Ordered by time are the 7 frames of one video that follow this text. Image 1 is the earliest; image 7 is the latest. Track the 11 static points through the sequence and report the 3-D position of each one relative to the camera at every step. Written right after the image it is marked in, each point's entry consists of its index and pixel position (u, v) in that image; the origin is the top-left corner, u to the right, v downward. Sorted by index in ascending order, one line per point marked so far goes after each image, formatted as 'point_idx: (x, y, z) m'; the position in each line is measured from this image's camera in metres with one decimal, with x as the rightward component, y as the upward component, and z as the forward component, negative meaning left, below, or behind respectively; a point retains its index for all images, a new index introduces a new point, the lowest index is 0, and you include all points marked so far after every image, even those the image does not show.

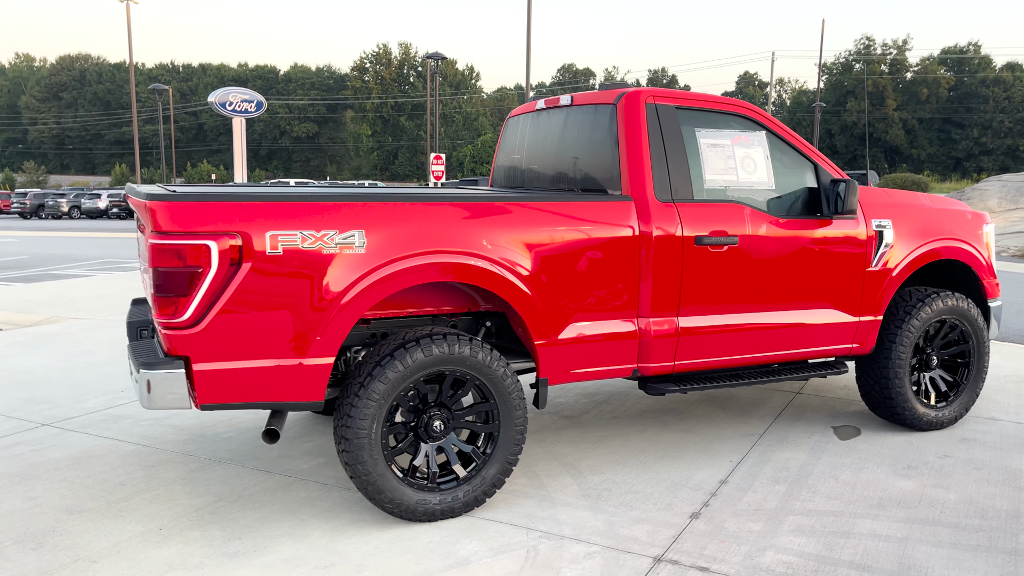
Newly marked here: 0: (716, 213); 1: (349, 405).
0: (+1.0, +0.4, +3.8) m
1: (-0.6, -0.5, +3.2) m
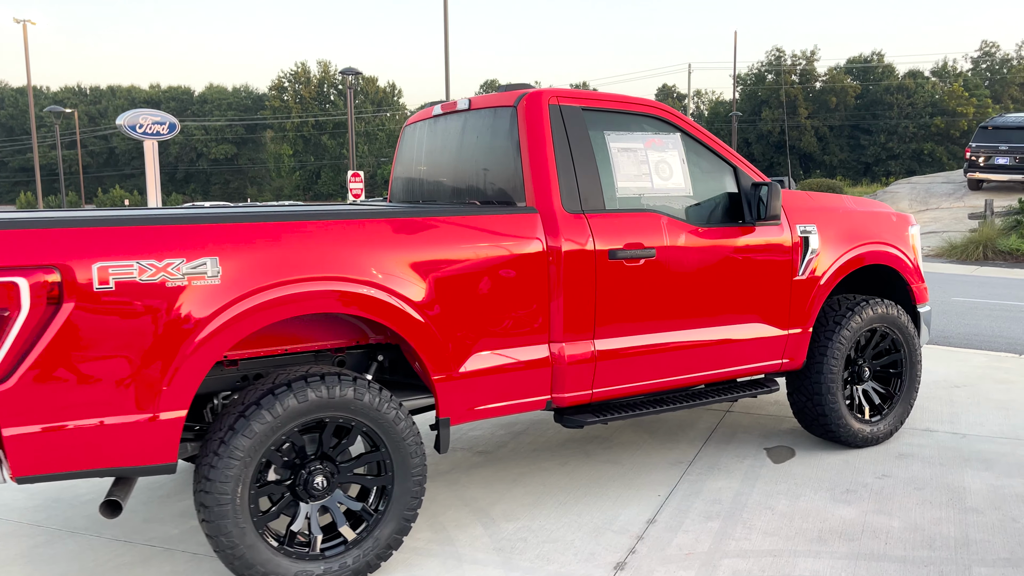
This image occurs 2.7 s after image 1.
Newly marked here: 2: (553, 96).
0: (+0.5, +0.3, +3.5) m
1: (-1.0, -0.6, +2.6) m
2: (+0.2, +0.8, +3.5) m
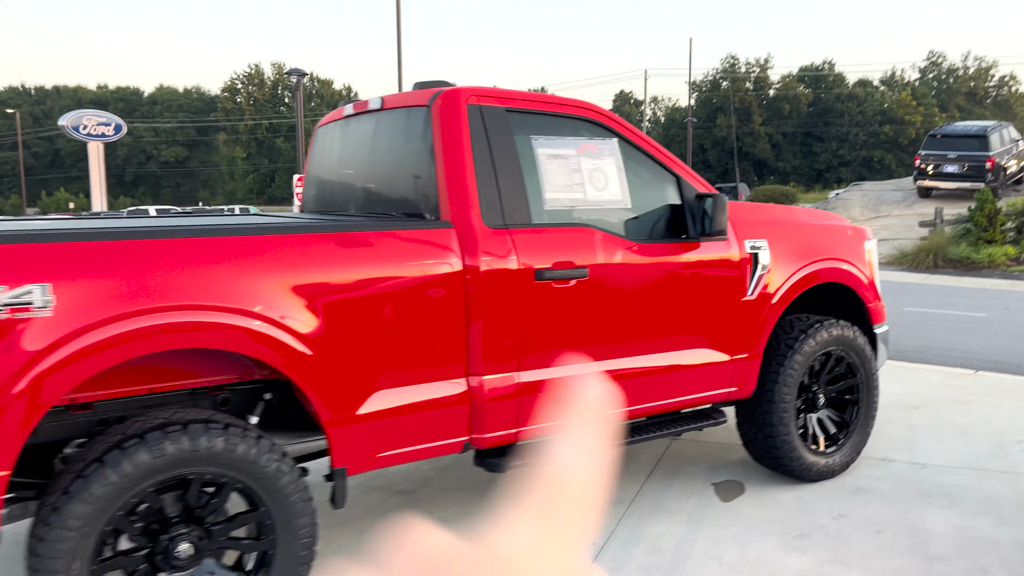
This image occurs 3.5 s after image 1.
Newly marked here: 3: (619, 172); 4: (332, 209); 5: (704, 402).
0: (+0.2, +0.2, +3.1) m
1: (-1.3, -0.7, +2.2) m
2: (-0.2, +0.7, +3.0) m
3: (+0.4, +0.5, +3.4) m
4: (-0.8, +0.4, +3.8) m
5: (+0.8, -0.5, +3.6) m
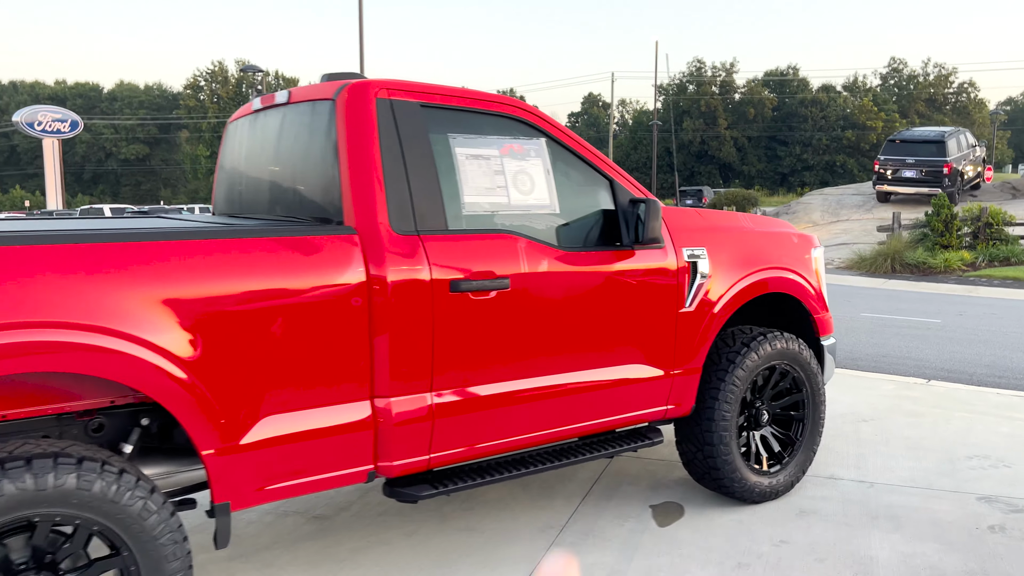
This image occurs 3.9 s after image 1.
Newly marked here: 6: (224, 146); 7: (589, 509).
0: (-0.1, +0.1, +2.8) m
1: (-1.5, -0.7, +1.9) m
2: (-0.4, +0.7, +2.8) m
3: (+0.1, +0.4, +3.1) m
4: (-1.2, +0.3, +3.5) m
5: (+0.5, -0.5, +3.4) m
6: (-1.3, +0.6, +3.7) m
7: (+0.3, -1.0, +3.7) m
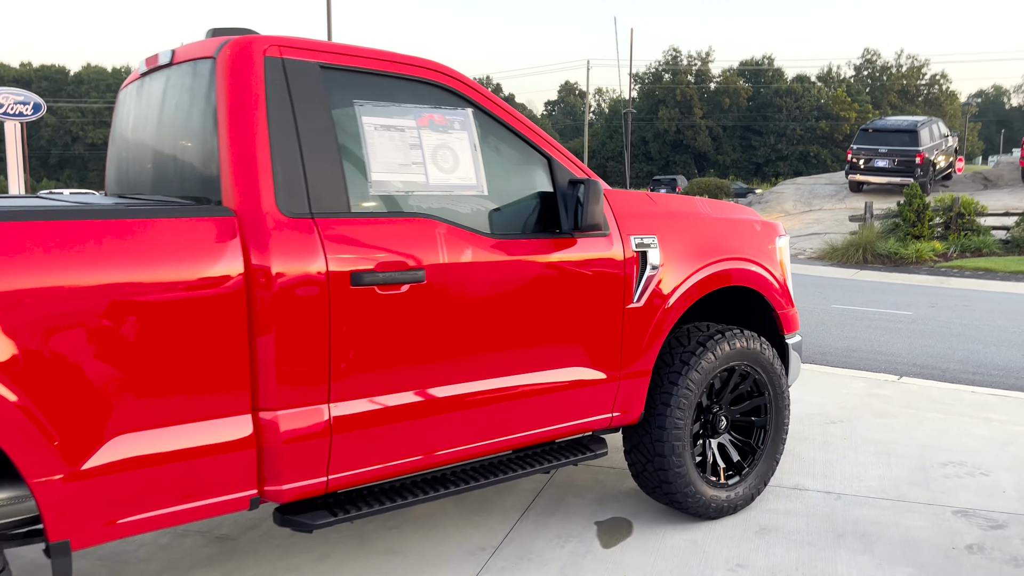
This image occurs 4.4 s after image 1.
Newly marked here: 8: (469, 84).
0: (-0.4, +0.2, +2.4) m
1: (-1.8, -0.7, +1.4) m
2: (-0.7, +0.7, +2.4) m
3: (-0.1, +0.5, +2.7) m
4: (-1.4, +0.4, +3.0) m
5: (+0.2, -0.5, +3.0) m
6: (-1.6, +0.7, +3.3) m
7: (+0.1, -1.0, +3.3) m
8: (-0.1, +0.7, +2.7) m
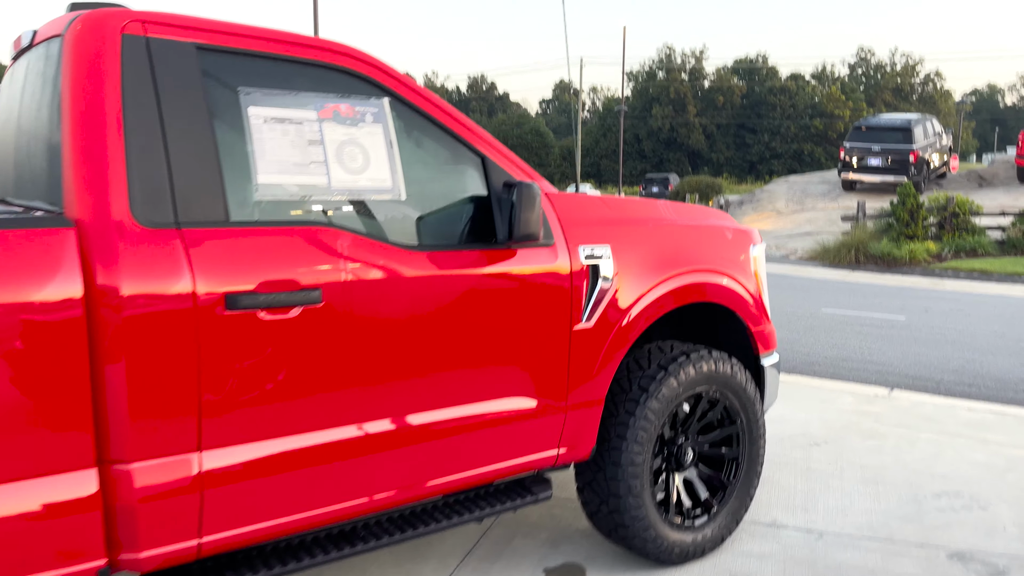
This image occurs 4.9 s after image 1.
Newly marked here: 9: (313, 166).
0: (-0.6, +0.1, +2.0) m
1: (-2.0, -0.8, +1.0) m
2: (-0.9, +0.6, +2.0) m
3: (-0.3, +0.4, +2.3) m
4: (-1.7, +0.3, +2.6) m
5: (0.0, -0.6, +2.6) m
6: (-1.8, +0.6, +2.9) m
7: (-0.2, -1.0, +2.9) m
8: (-0.4, +0.6, +2.4) m
9: (-0.5, +0.3, +2.2) m
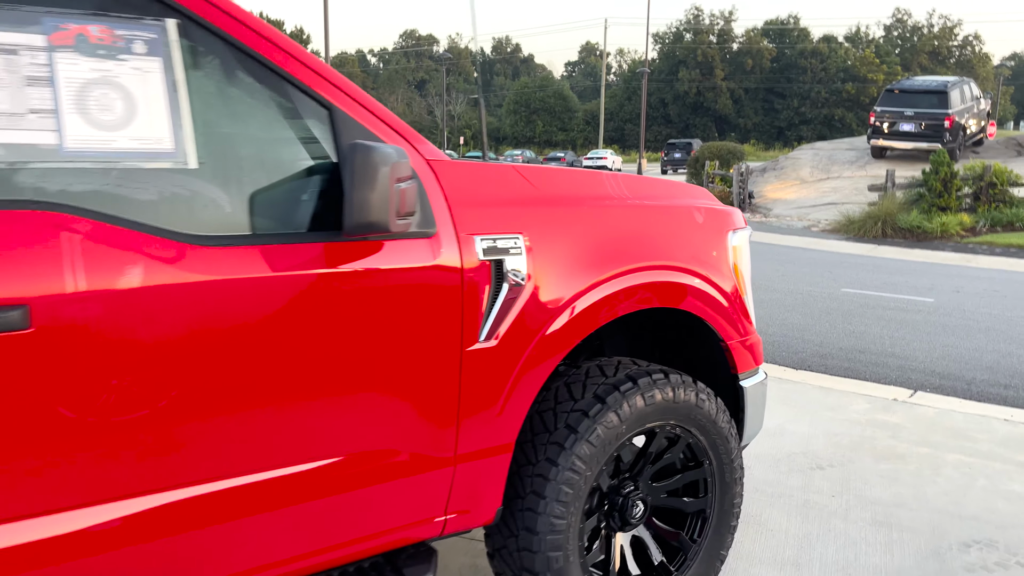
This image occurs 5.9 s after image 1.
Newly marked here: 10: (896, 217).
0: (-0.9, +0.1, +1.3) m
1: (-2.3, -0.8, +0.4) m
2: (-1.2, +0.6, +1.2) m
3: (-0.7, +0.4, +1.6) m
4: (-1.9, +0.3, +2.0) m
5: (-0.3, -0.6, +1.9) m
6: (-2.1, +0.7, +2.2) m
7: (-0.5, -1.0, +2.2) m
8: (-0.7, +0.6, +1.6) m
9: (-0.8, +0.3, +1.5) m
10: (+6.5, +1.2, +13.7) m
